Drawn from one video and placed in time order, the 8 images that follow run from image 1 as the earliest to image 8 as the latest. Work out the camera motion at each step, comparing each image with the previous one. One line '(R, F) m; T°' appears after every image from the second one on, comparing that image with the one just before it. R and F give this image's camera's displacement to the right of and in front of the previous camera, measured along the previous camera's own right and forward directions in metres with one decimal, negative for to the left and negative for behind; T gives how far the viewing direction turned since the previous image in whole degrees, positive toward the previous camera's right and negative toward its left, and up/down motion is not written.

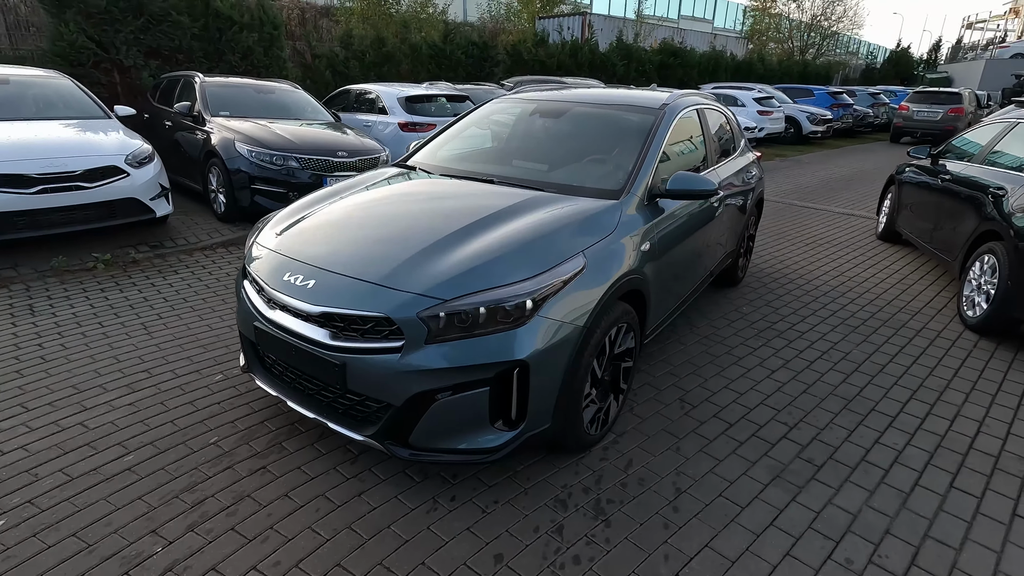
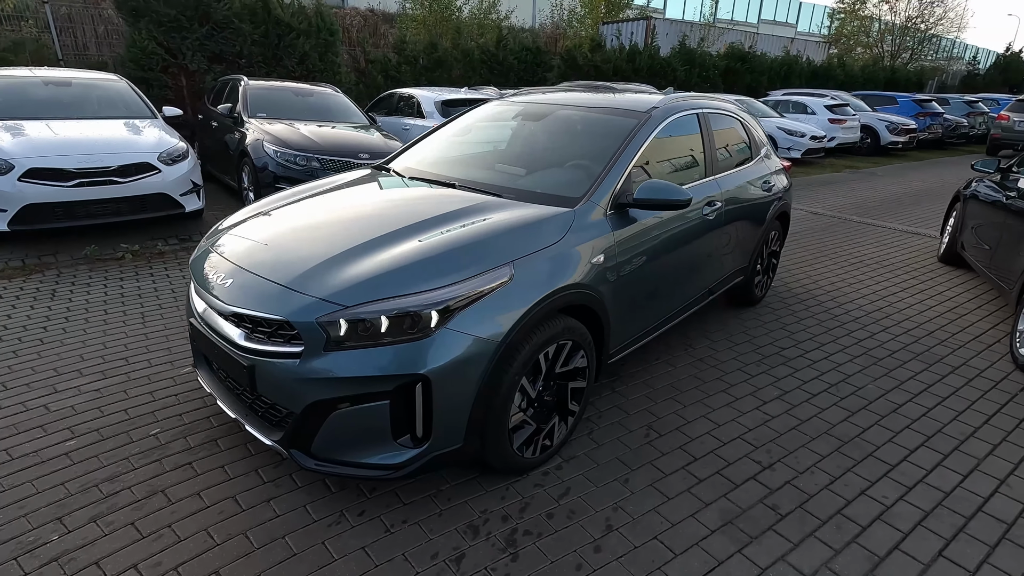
(+0.7, +0.2) m; -7°
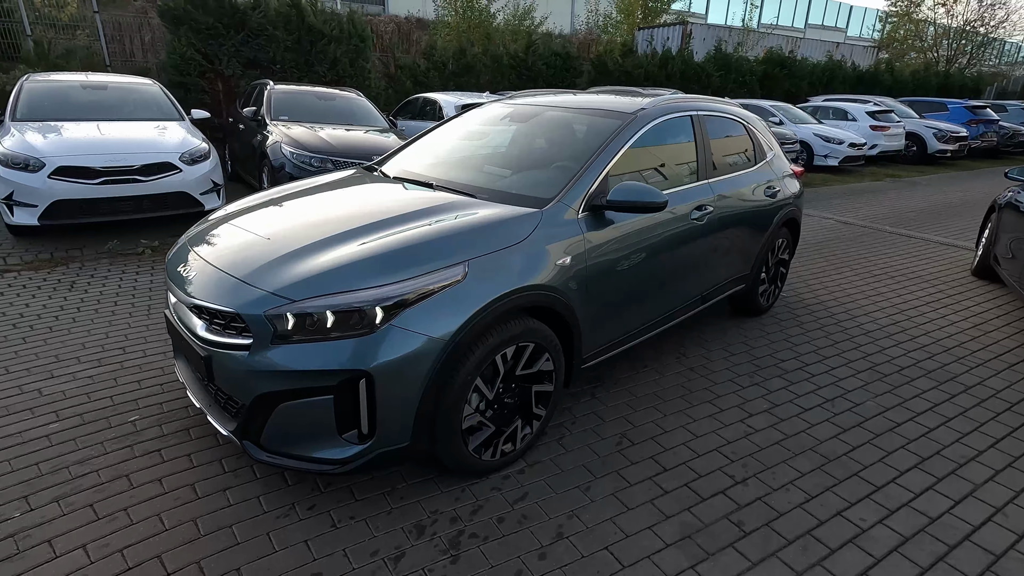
(+0.4, 0.0) m; -4°
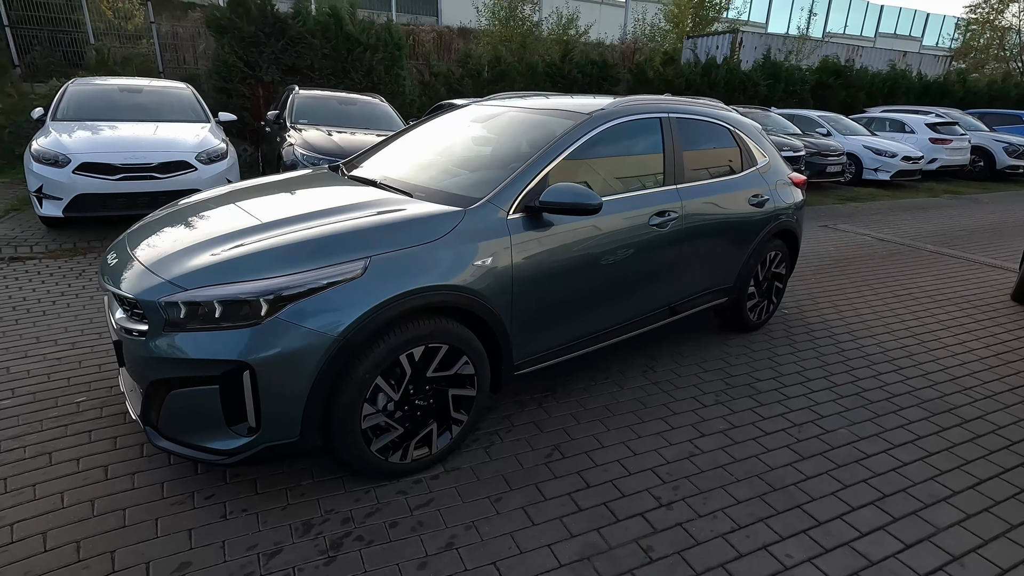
(+0.7, +0.1) m; -5°
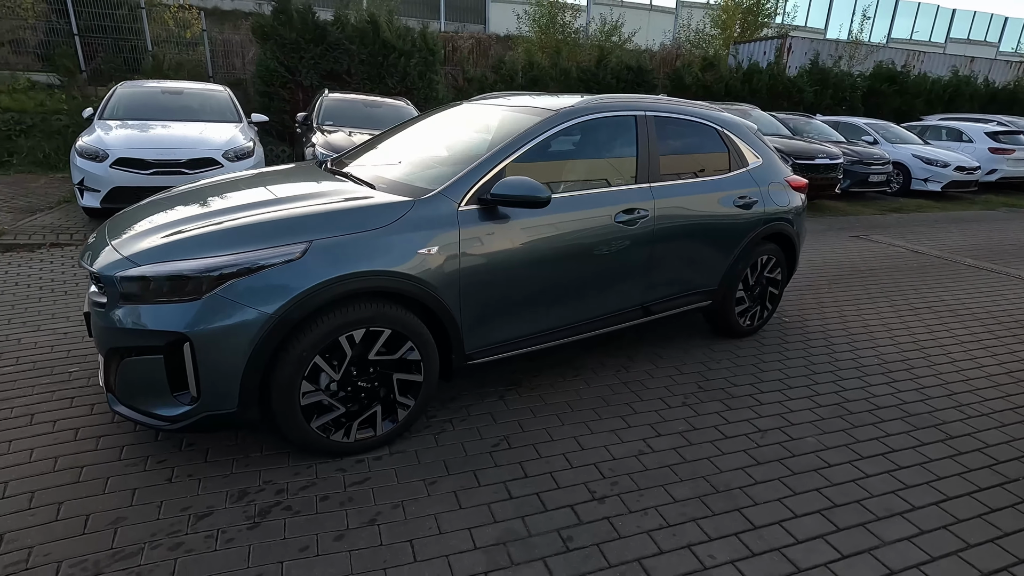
(+0.5, 0.0) m; -5°
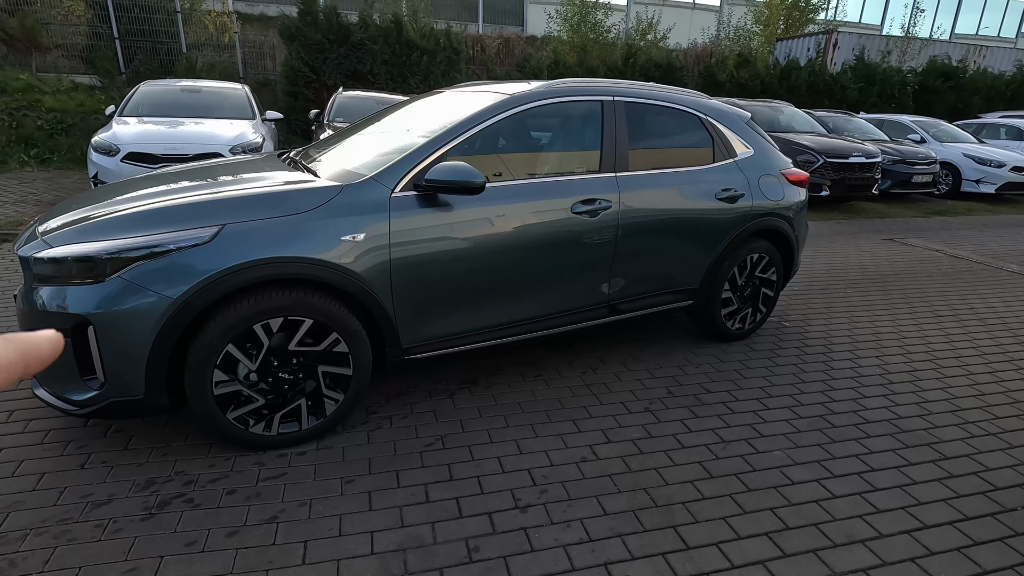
(+0.6, +0.2) m; -4°
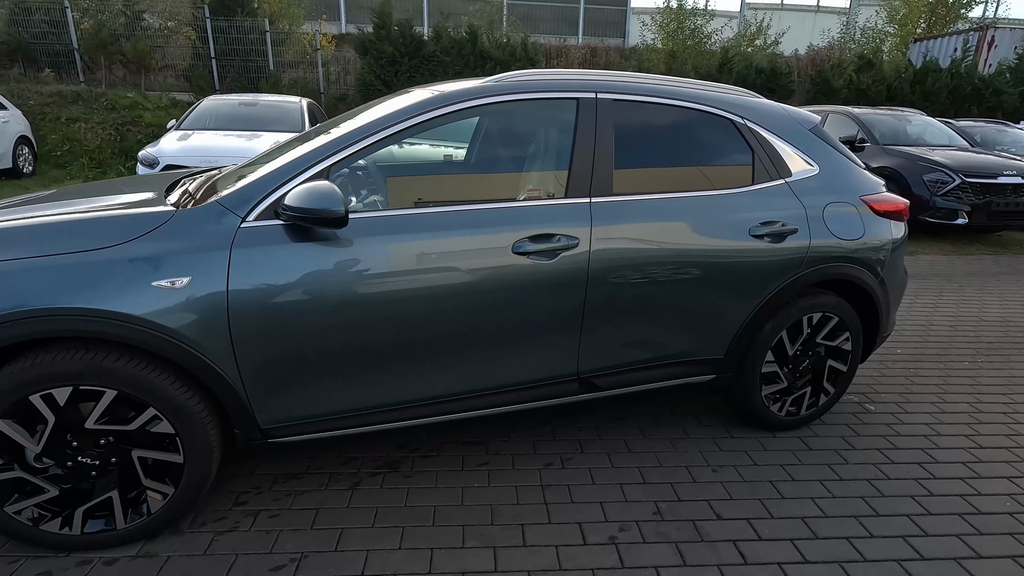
(+0.8, +1.0) m; -11°
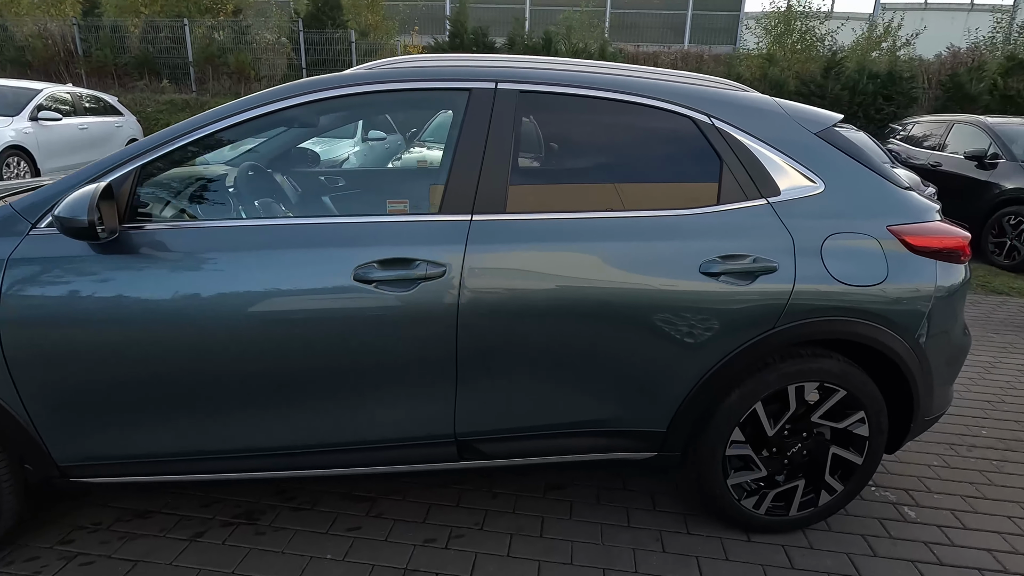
(+0.9, +0.6) m; -10°
